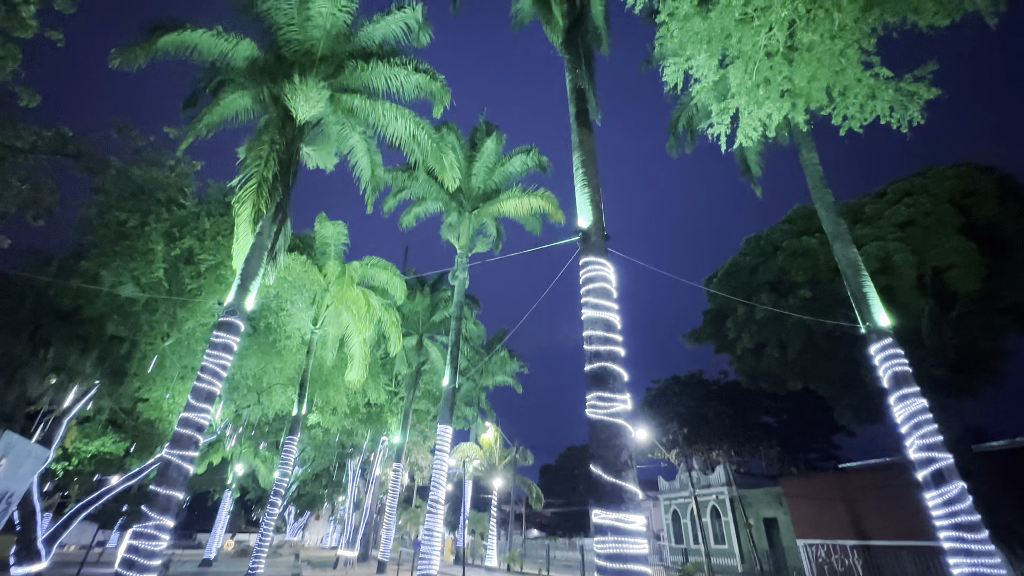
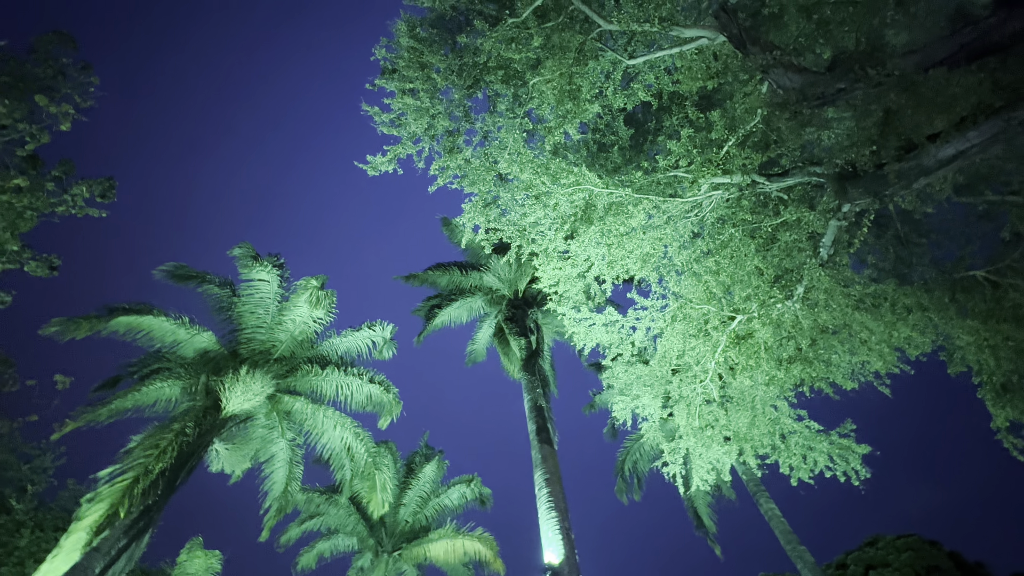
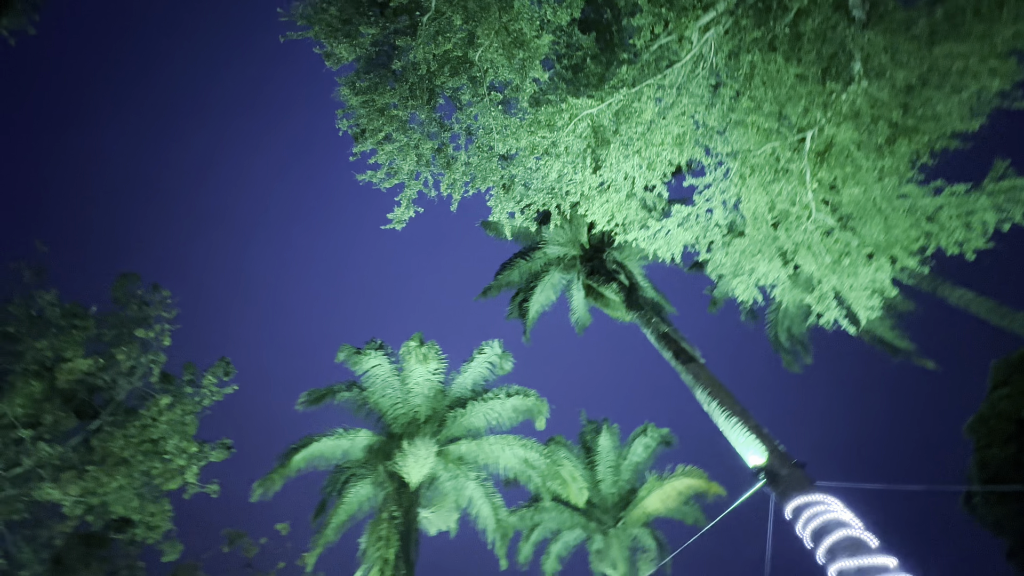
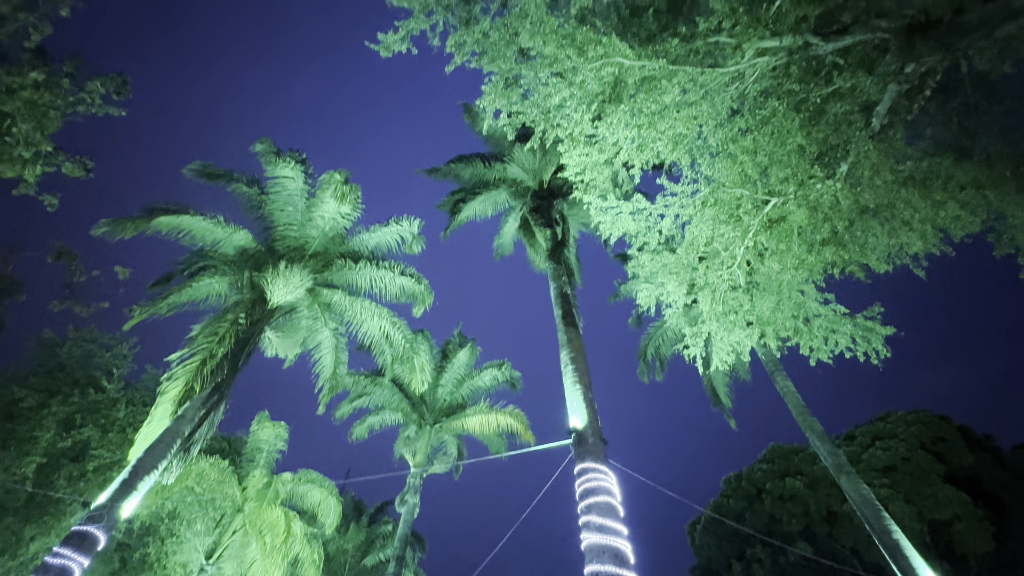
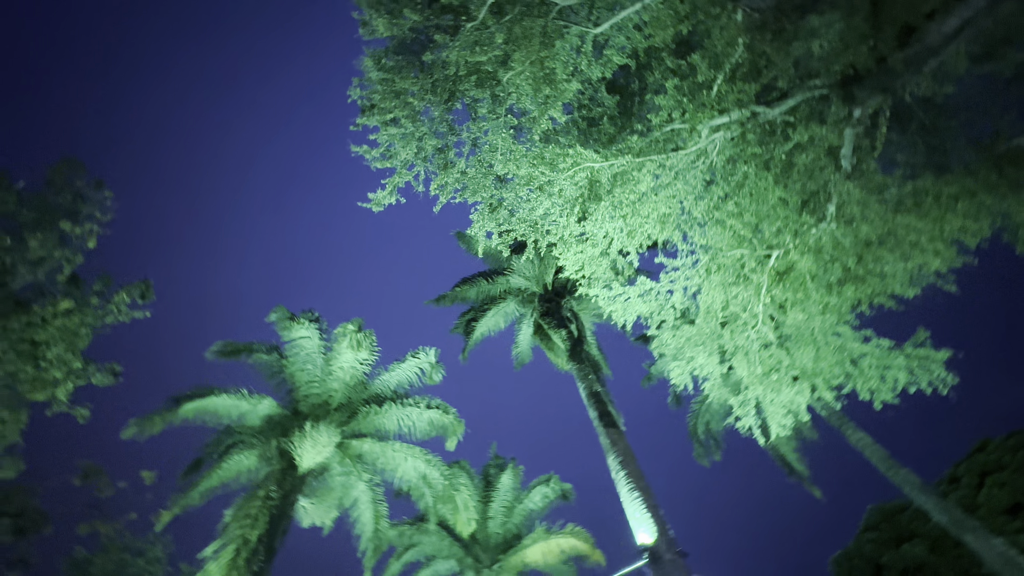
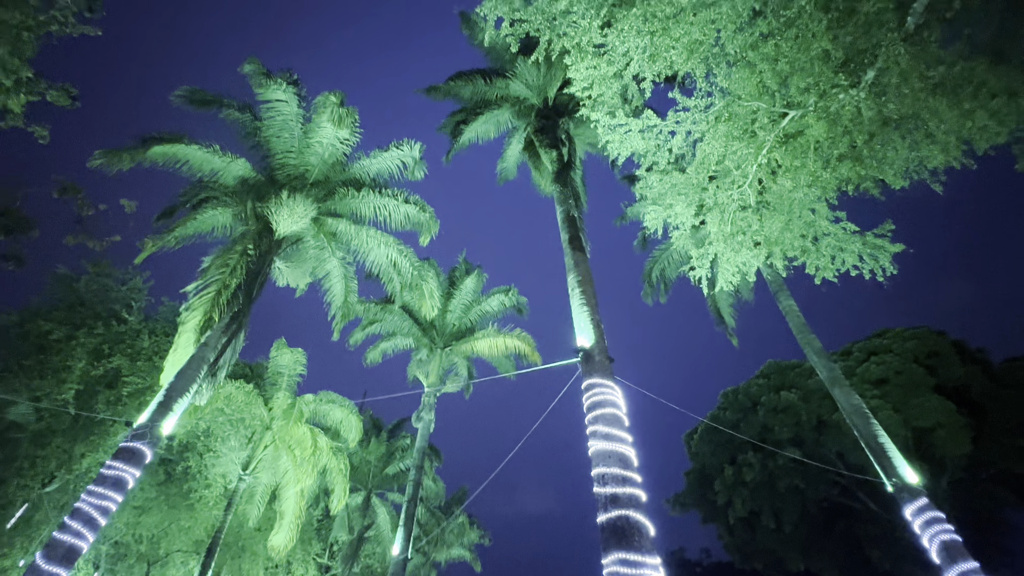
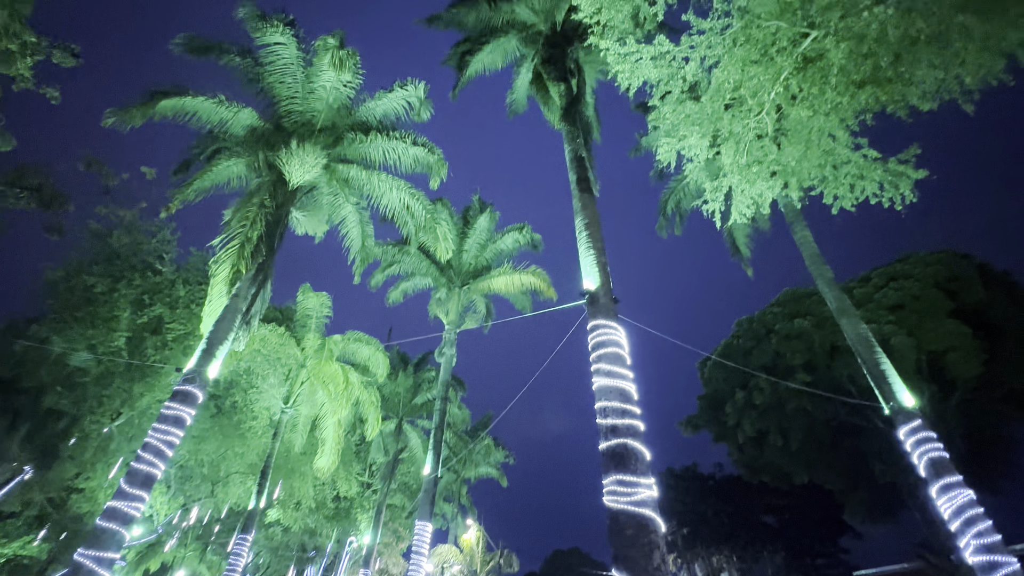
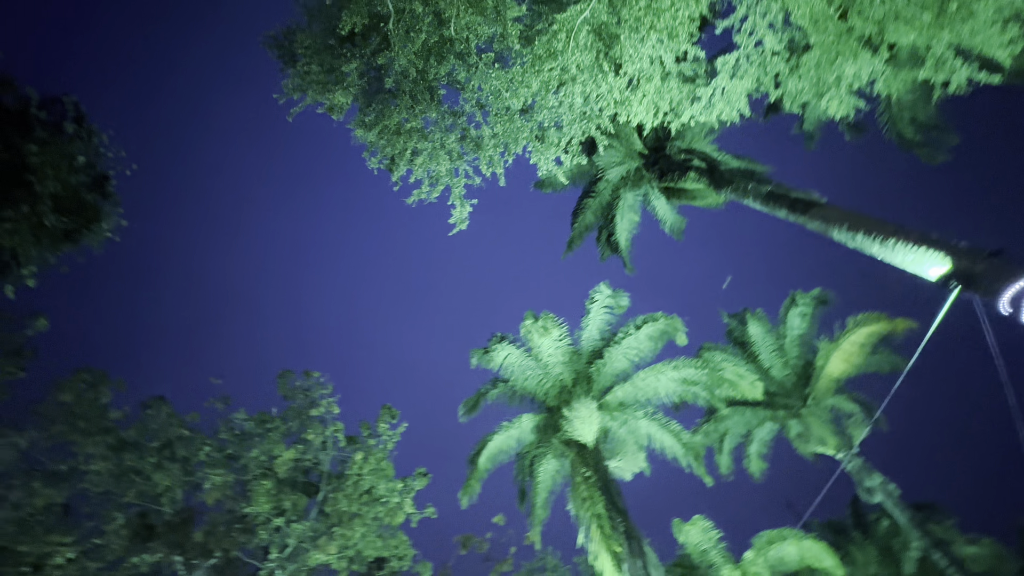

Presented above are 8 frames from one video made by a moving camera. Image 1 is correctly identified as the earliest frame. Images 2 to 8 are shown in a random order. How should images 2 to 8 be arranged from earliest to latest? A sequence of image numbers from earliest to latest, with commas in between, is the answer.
7, 6, 4, 2, 5, 3, 8
